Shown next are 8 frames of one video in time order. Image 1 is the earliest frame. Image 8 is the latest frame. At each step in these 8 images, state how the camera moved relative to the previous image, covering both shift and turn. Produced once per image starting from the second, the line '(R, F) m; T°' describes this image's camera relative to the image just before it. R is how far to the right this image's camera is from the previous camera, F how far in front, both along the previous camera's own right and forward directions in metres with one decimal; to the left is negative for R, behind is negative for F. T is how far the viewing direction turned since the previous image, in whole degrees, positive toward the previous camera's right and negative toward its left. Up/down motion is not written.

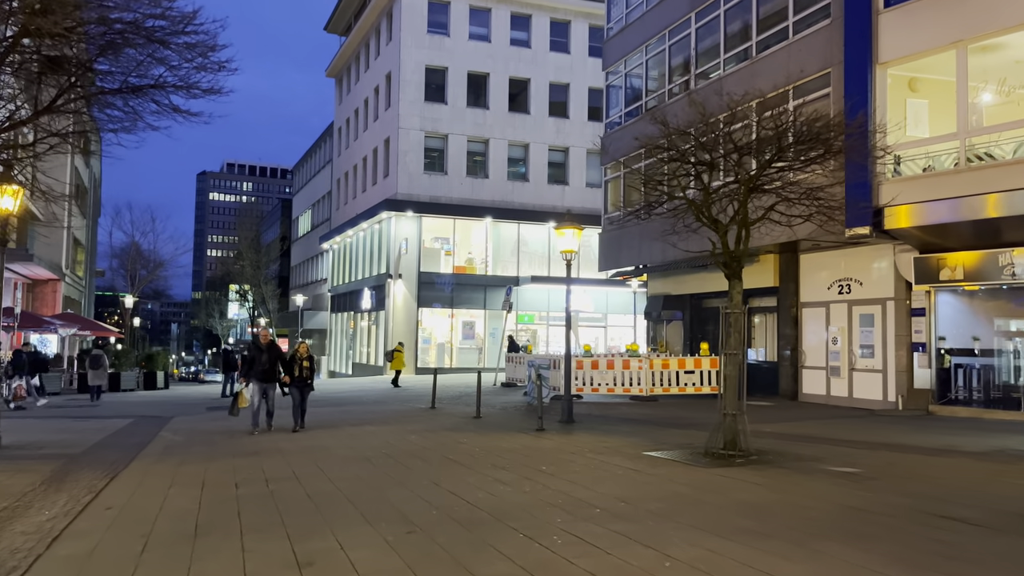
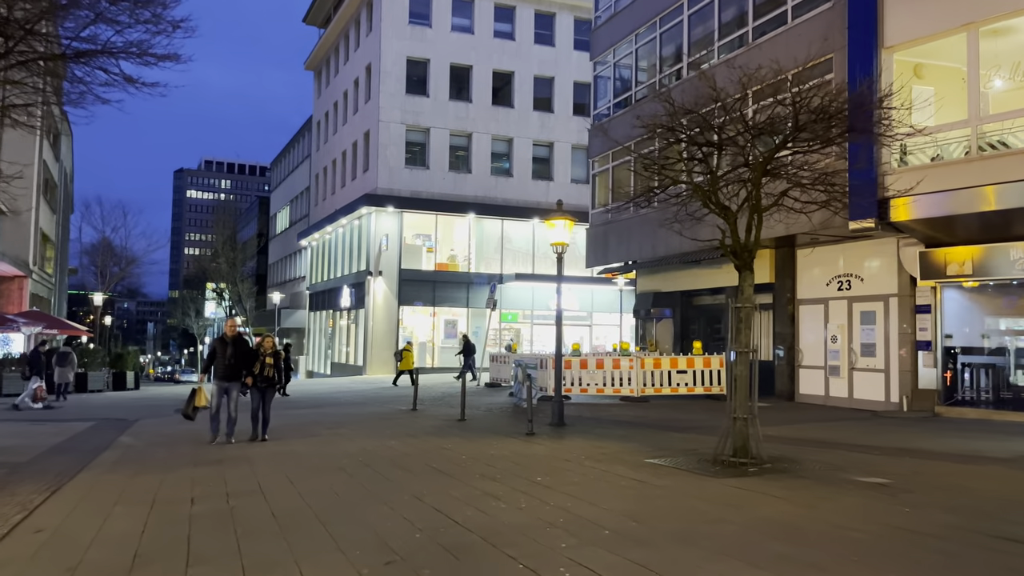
(-0.1, +0.9) m; +1°
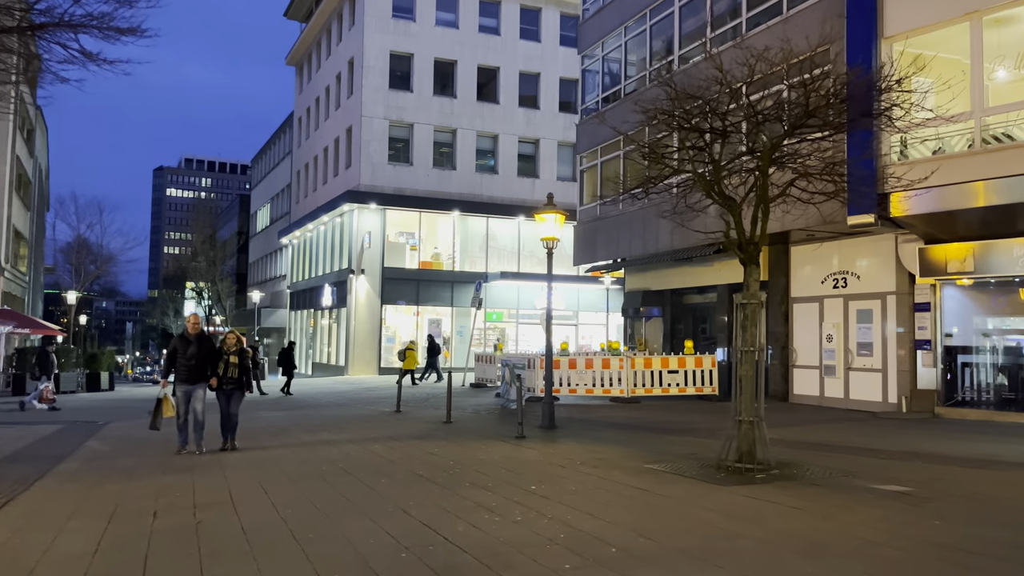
(-0.1, +0.6) m; +1°
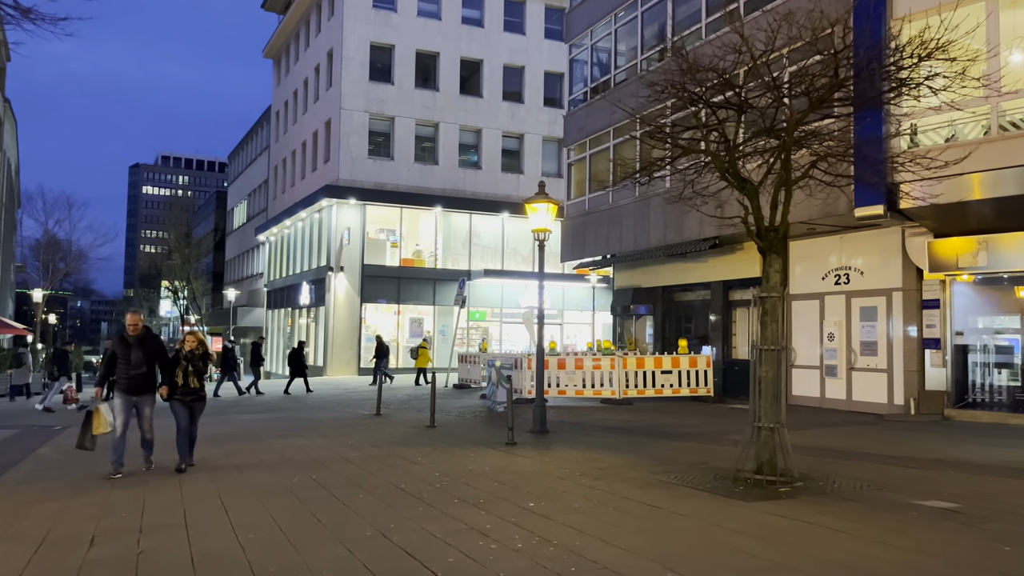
(-0.1, +0.9) m; +1°
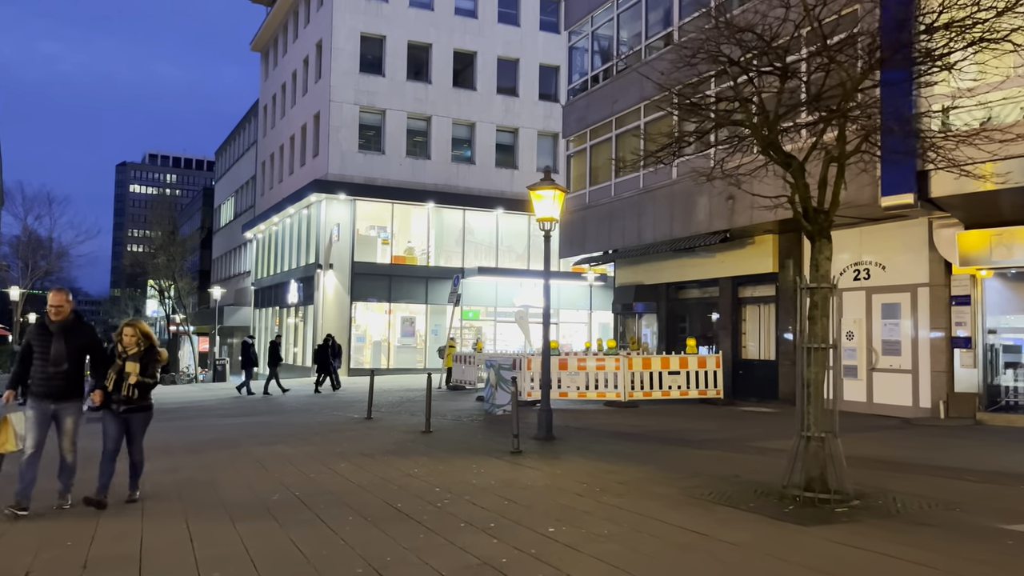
(-0.2, +1.0) m; +1°
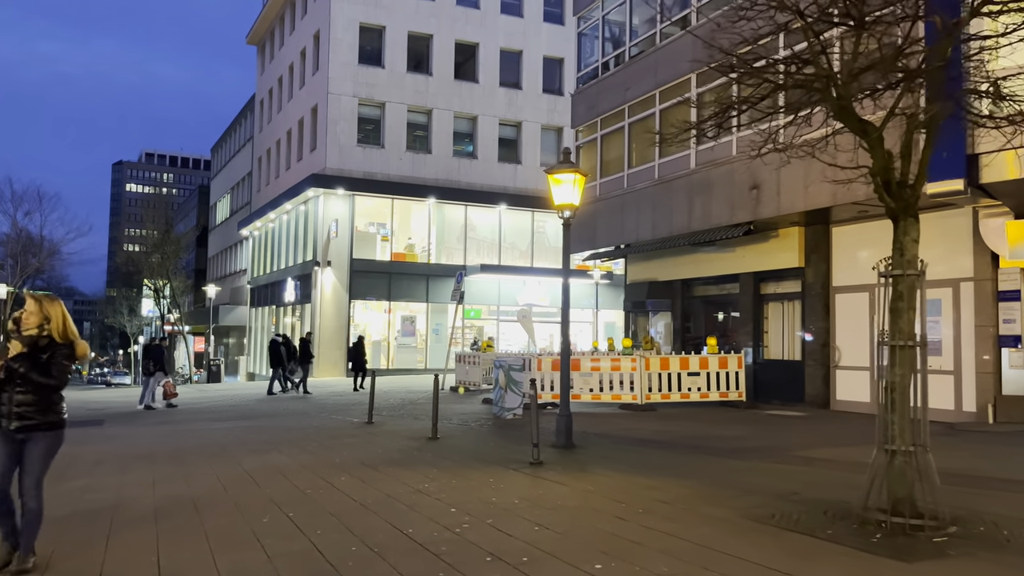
(-0.3, +1.1) m; 0°
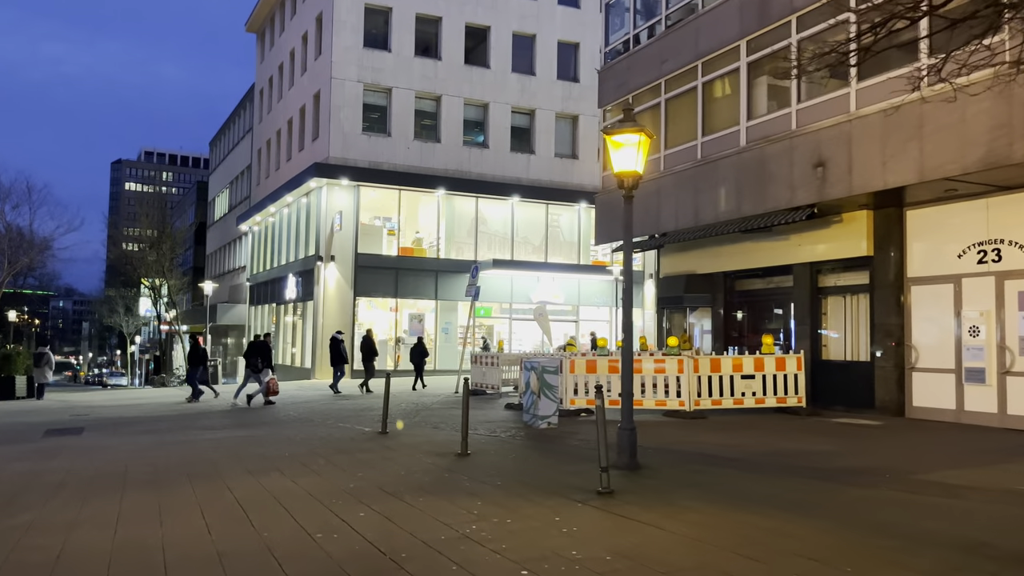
(-0.6, +1.9) m; 0°
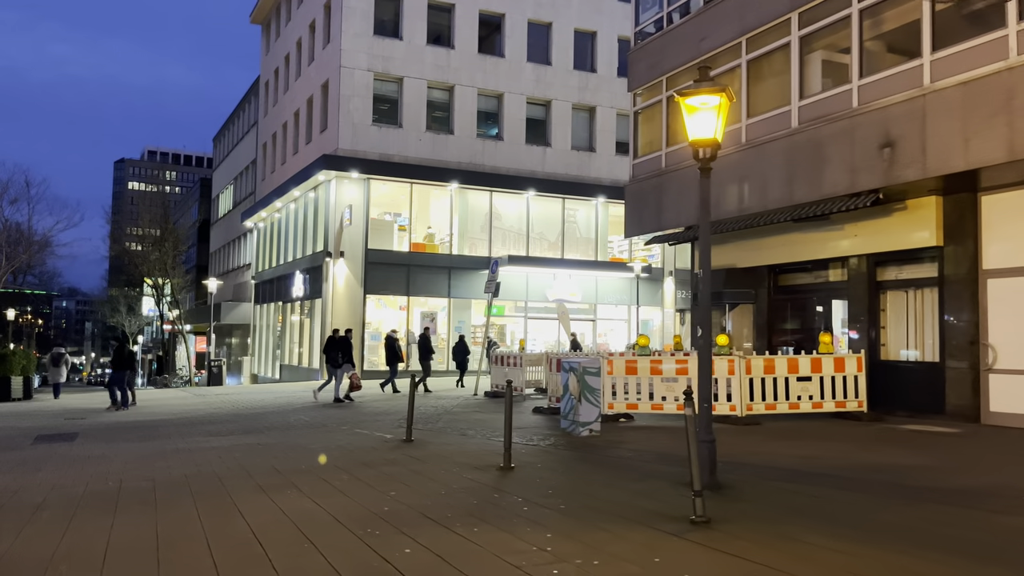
(-0.5, +1.3) m; 0°
